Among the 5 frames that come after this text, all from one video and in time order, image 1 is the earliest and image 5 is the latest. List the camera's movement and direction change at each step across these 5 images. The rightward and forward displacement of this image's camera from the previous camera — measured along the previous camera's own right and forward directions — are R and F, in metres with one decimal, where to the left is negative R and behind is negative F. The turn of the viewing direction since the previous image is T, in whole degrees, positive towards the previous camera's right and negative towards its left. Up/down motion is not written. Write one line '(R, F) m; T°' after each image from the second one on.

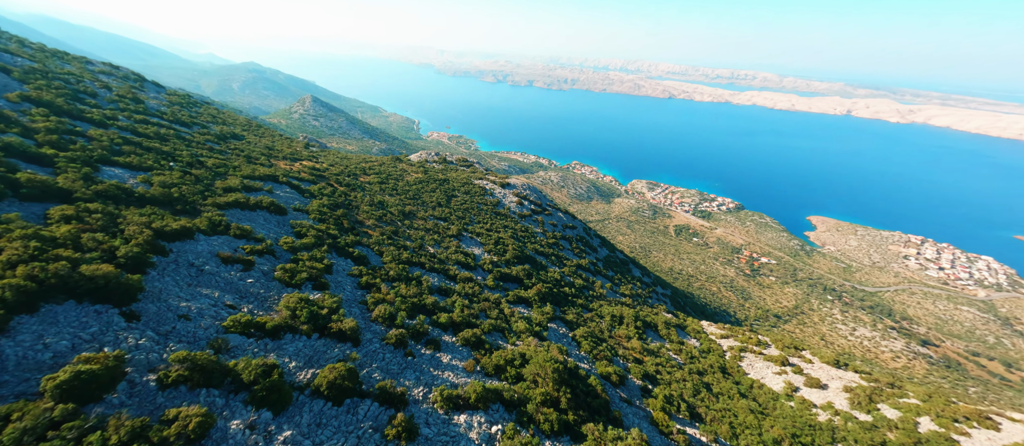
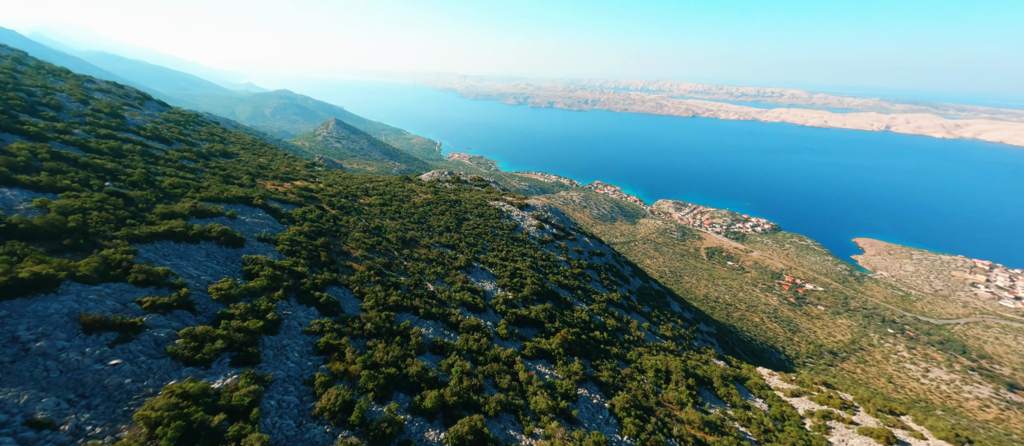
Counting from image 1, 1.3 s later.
(+0.3, +9.3) m; -3°
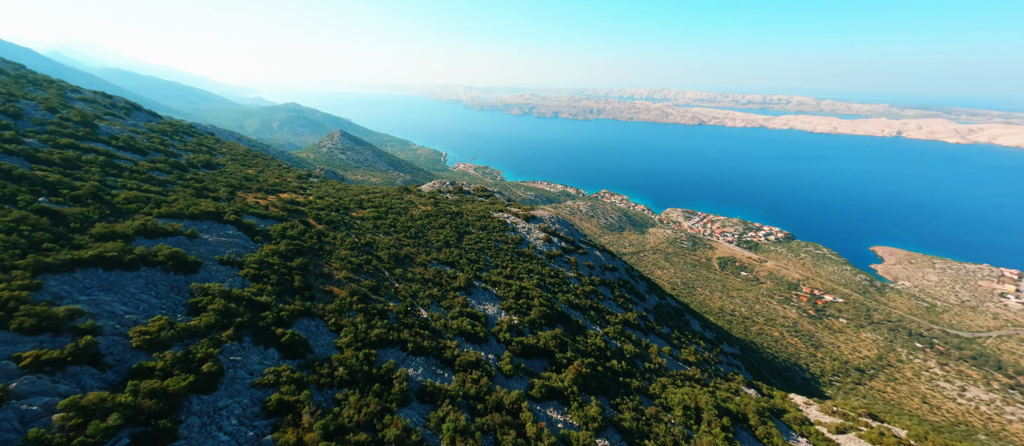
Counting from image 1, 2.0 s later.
(+0.1, +5.0) m; -1°
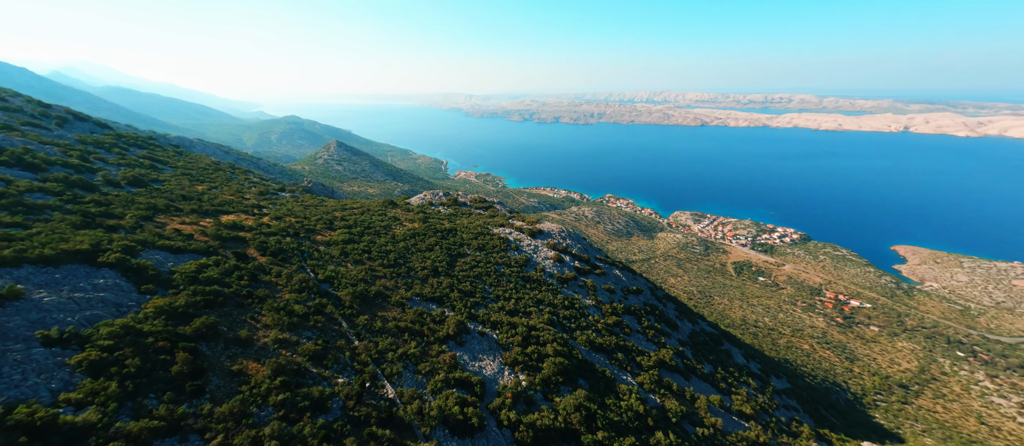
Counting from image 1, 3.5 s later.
(+0.1, +10.8) m; -1°
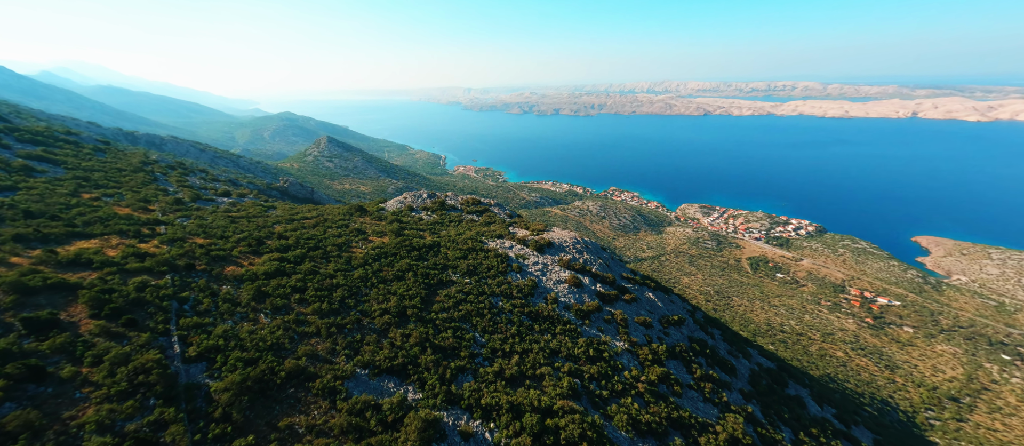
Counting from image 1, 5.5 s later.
(+0.1, +14.1) m; 0°
